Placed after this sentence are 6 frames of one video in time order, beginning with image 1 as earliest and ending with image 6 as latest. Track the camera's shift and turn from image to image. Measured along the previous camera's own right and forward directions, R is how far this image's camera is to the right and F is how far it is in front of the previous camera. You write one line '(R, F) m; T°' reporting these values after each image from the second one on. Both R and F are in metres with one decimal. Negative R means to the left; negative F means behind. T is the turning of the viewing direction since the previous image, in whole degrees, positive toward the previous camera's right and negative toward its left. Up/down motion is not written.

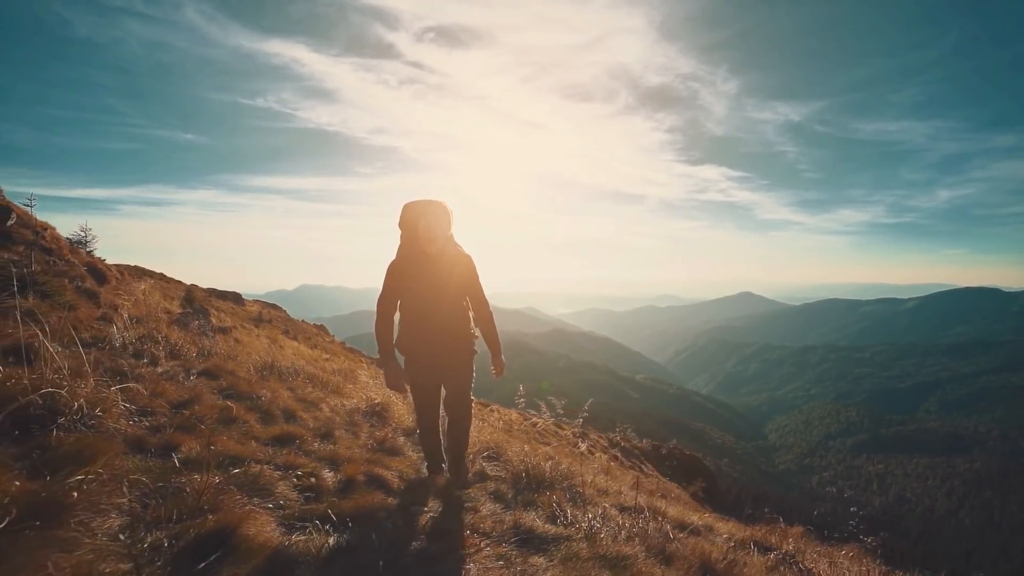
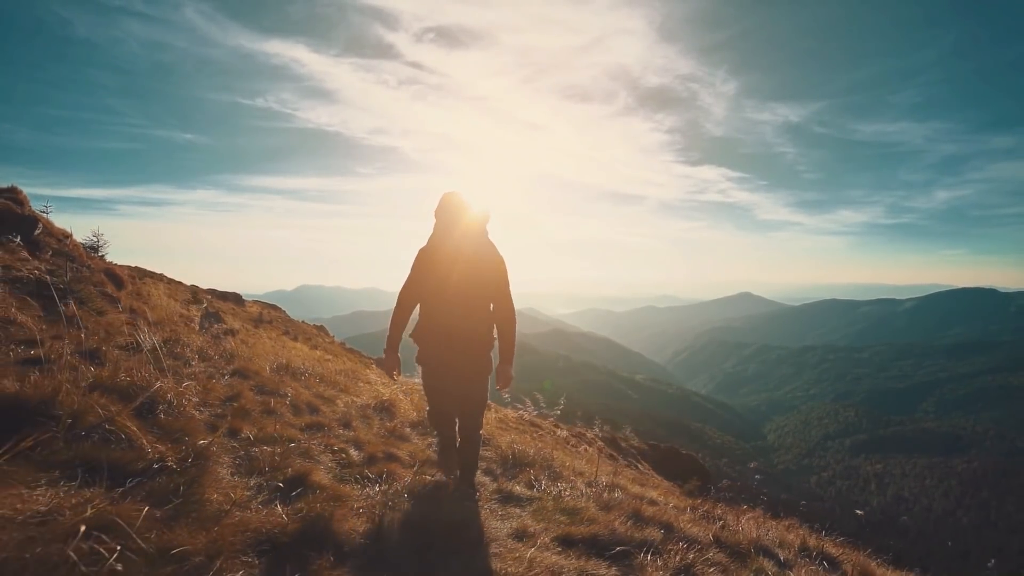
(+0.1, -0.8) m; 0°
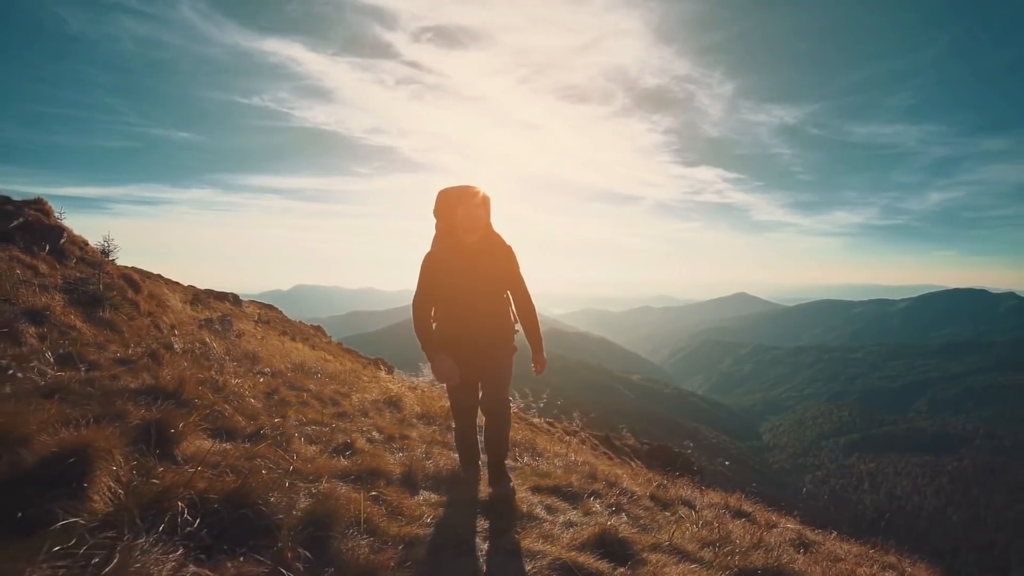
(+0.1, -1.0) m; 0°
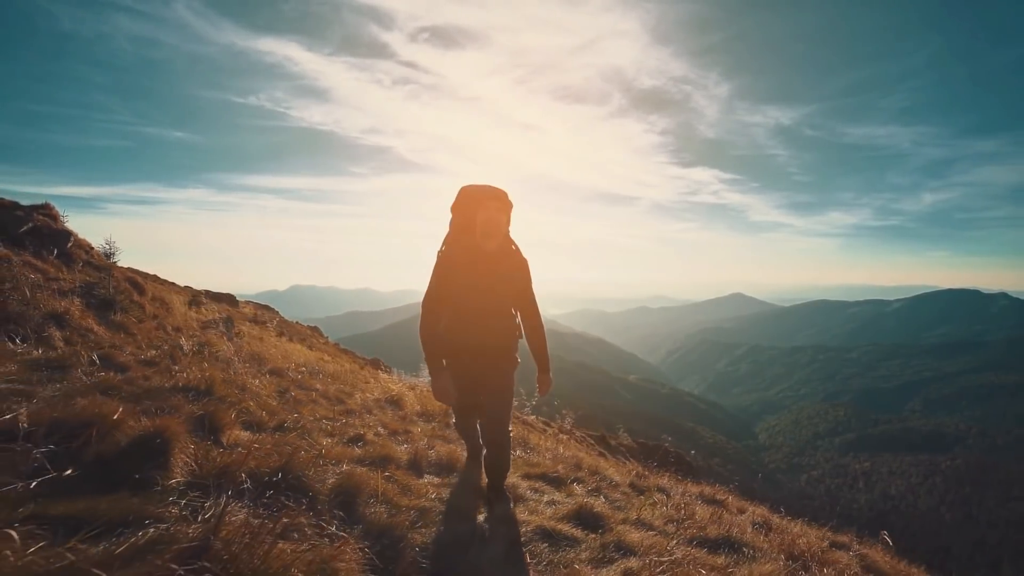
(0.0, -0.5) m; 0°
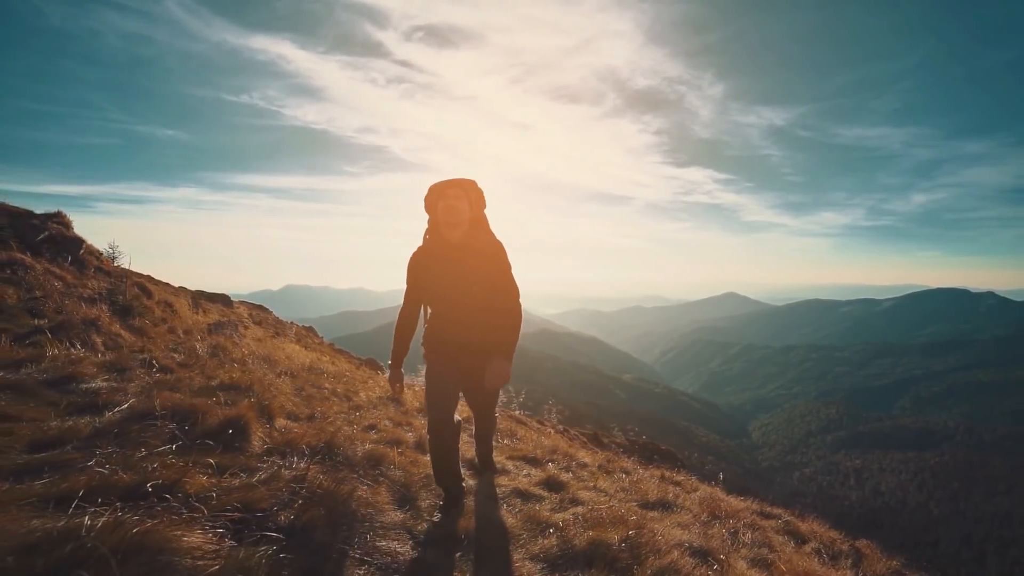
(+0.1, -0.8) m; +1°
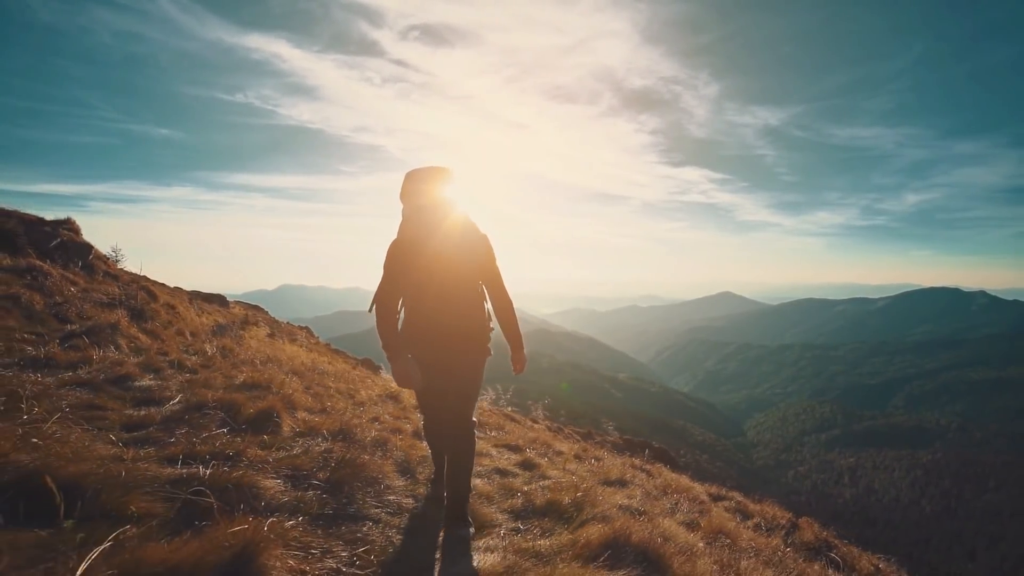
(0.0, -0.6) m; 0°
